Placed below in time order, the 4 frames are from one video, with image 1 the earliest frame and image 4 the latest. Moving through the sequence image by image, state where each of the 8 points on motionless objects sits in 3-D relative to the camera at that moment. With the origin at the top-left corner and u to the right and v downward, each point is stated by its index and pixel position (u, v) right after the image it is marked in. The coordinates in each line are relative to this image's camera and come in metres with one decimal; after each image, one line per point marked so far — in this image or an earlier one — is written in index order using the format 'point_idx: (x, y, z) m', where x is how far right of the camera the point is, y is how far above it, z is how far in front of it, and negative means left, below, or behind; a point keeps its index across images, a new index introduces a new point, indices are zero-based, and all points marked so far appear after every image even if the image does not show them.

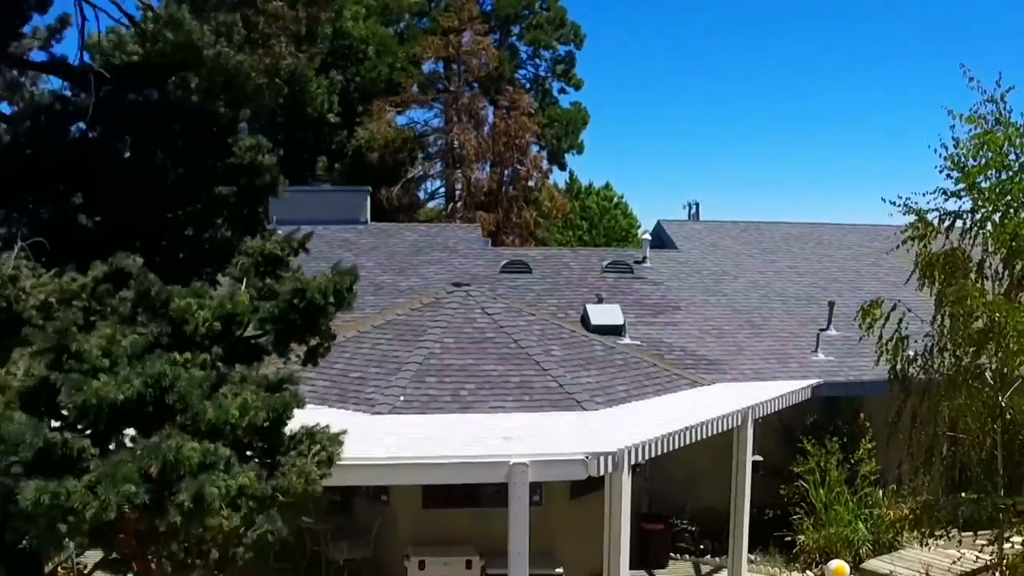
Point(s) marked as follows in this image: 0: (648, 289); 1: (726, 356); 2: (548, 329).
0: (+3.9, 0.0, +17.5) m
1: (+5.4, -1.7, +15.1) m
2: (+0.8, -1.0, +14.3) m
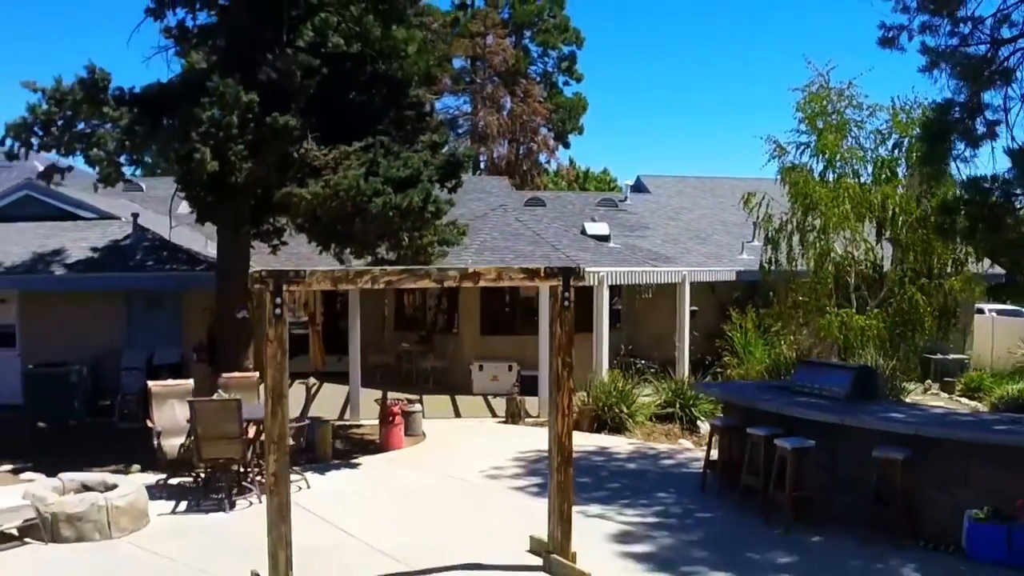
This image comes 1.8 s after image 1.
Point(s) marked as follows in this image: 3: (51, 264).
0: (+4.8, +2.9, +24.8) m
1: (+6.2, +1.3, +22.4) m
2: (+1.7, +2.0, +21.5) m
3: (-13.5, +0.7, +17.5) m
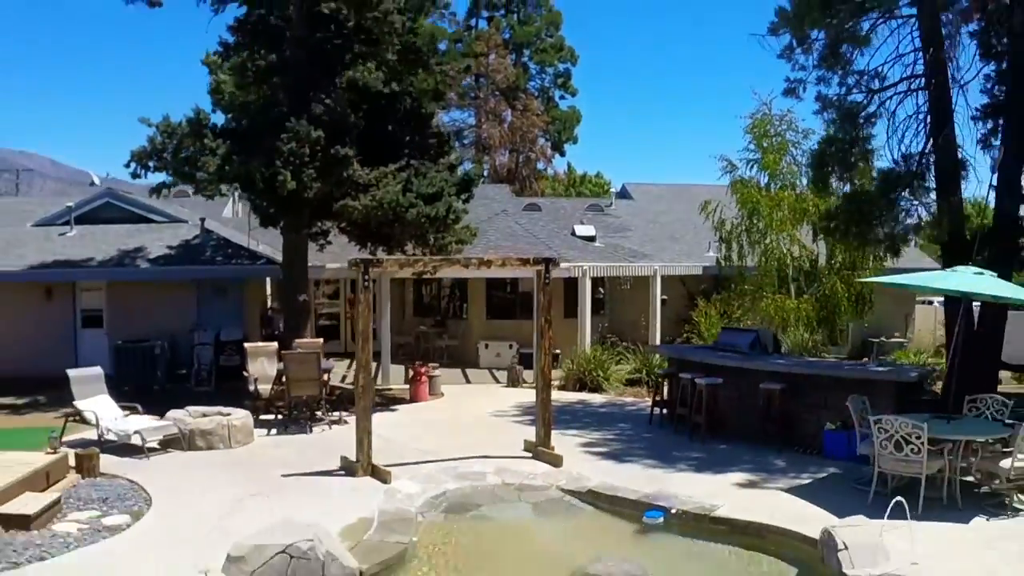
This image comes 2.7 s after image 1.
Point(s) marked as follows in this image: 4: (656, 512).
0: (+4.8, +3.3, +28.7) m
1: (+6.2, +1.6, +26.3) m
2: (+1.7, +2.3, +25.5) m
3: (-13.5, +1.0, +21.5) m
4: (+2.3, -3.6, +9.8) m
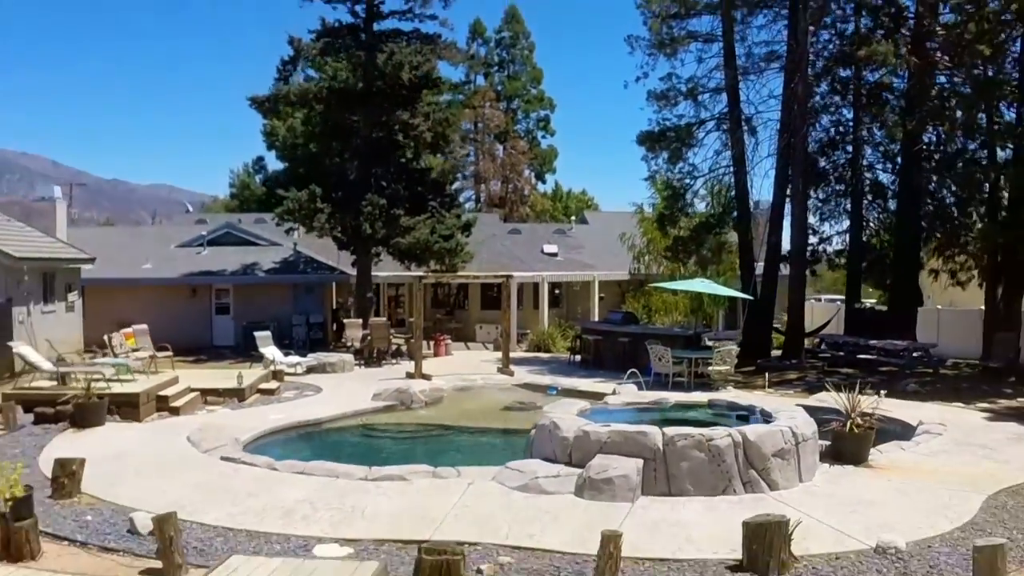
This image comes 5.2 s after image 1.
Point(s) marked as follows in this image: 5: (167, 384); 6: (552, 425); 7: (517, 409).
0: (+3.9, +3.2, +40.7) m
1: (+5.4, +1.6, +38.3) m
2: (+0.8, +2.3, +37.5) m
3: (-14.3, +1.0, +33.5) m
4: (+1.4, -3.6, +21.7) m
5: (-11.3, -3.1, +19.6) m
6: (+0.8, -2.7, +11.7) m
7: (+0.2, -3.9, +19.5) m
